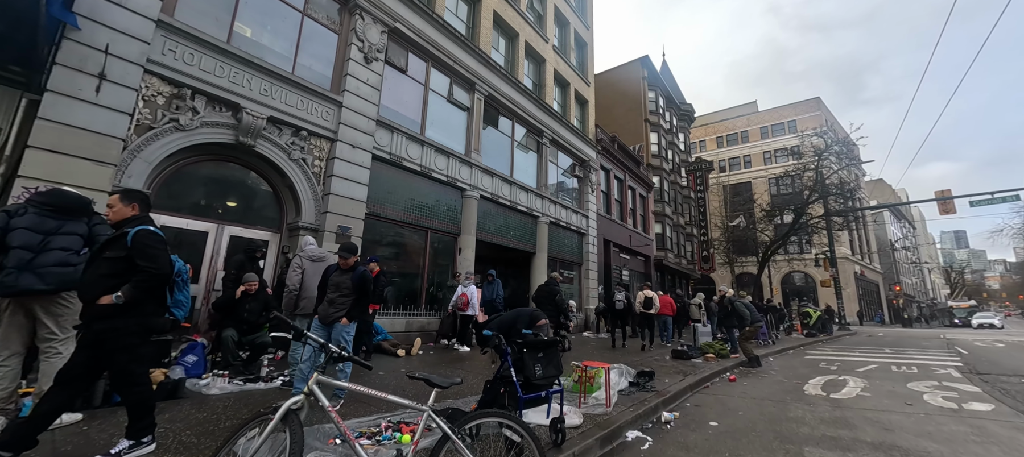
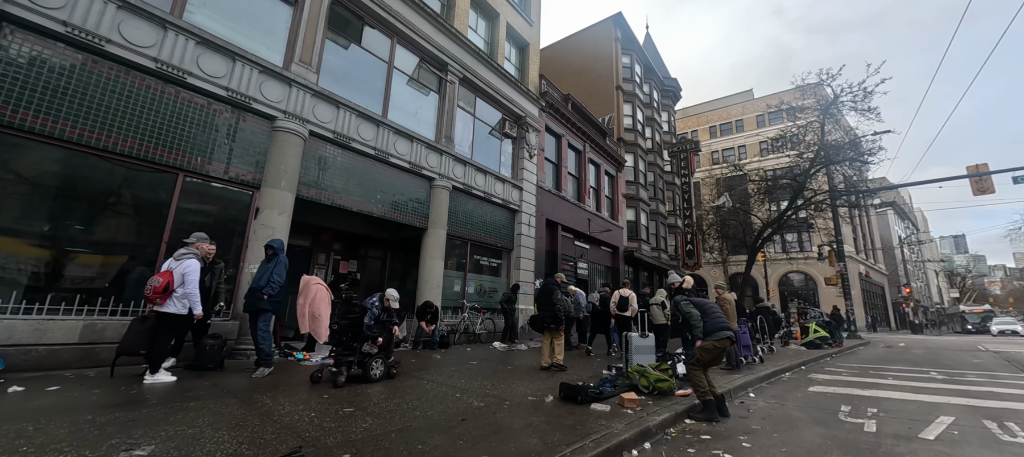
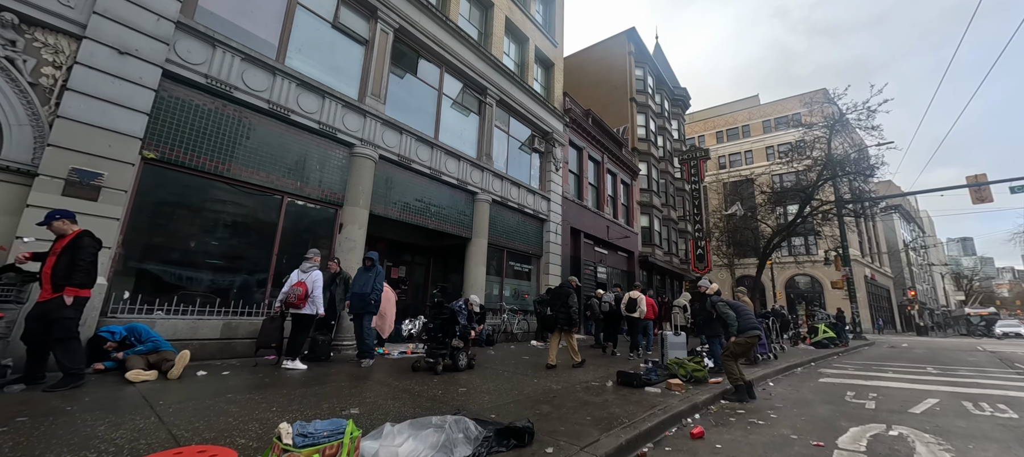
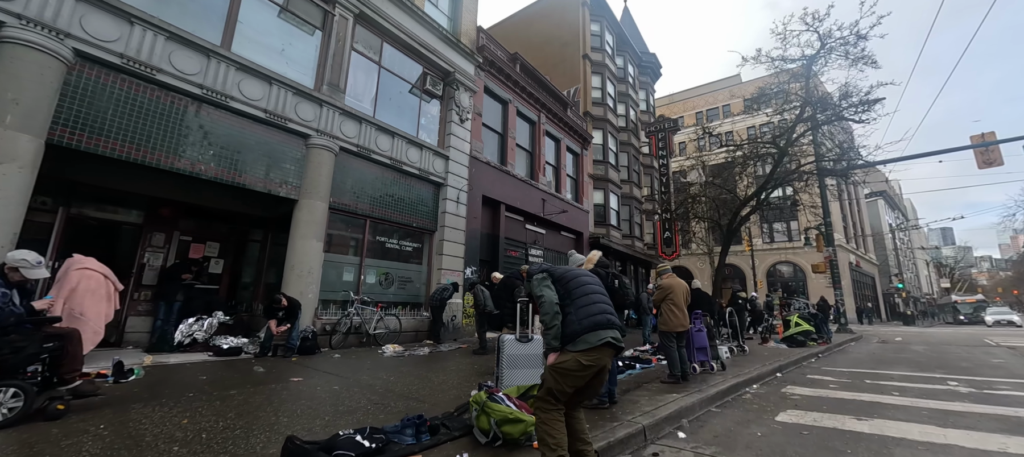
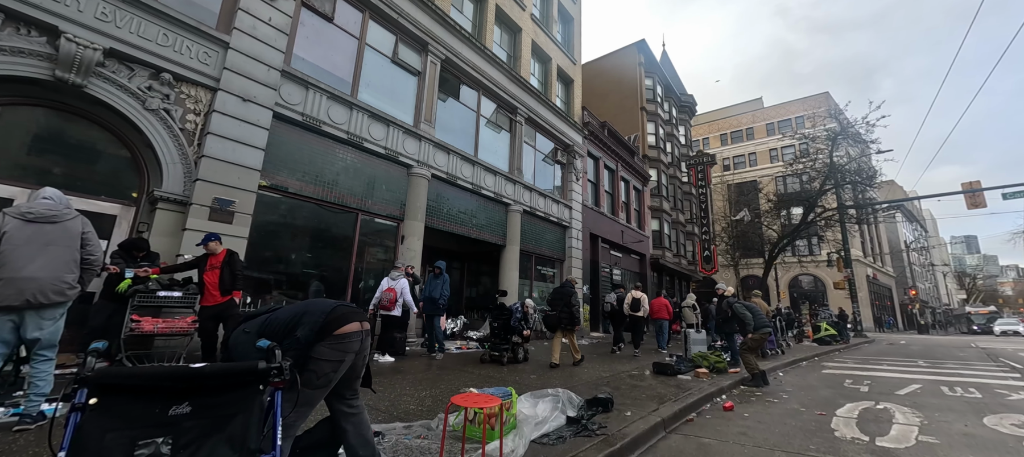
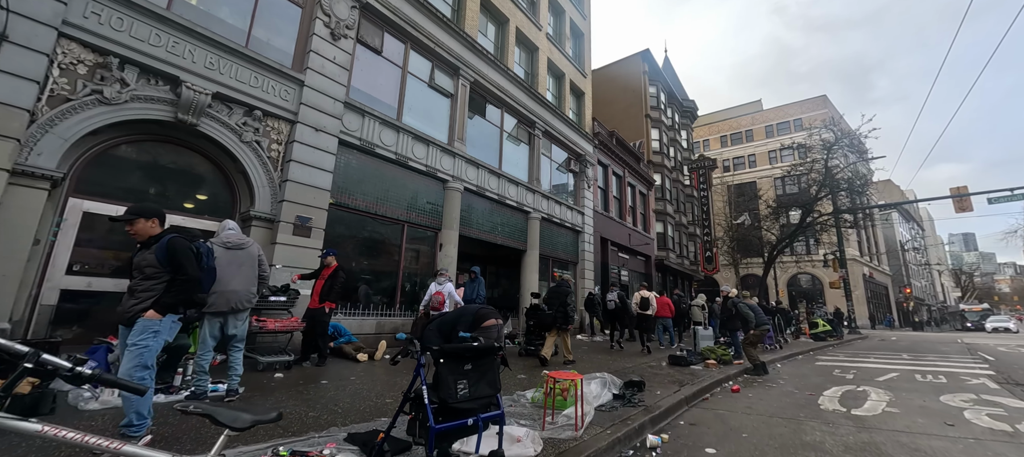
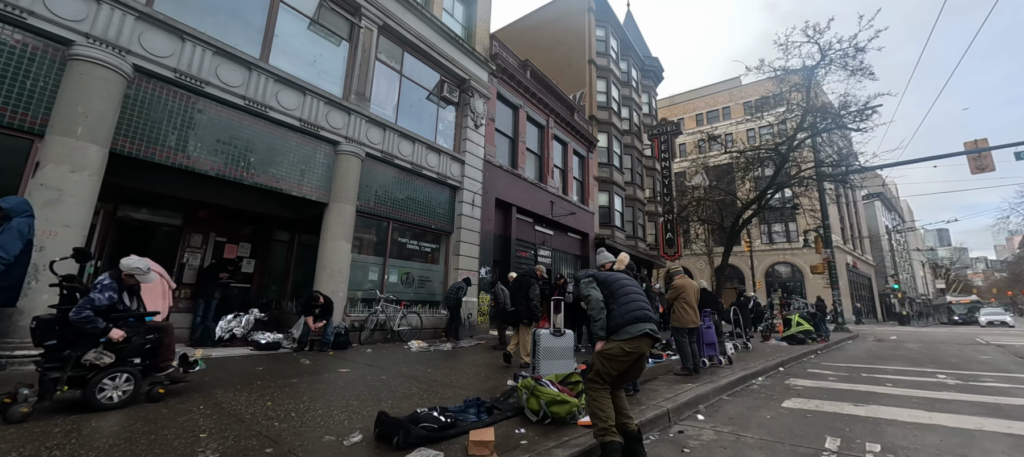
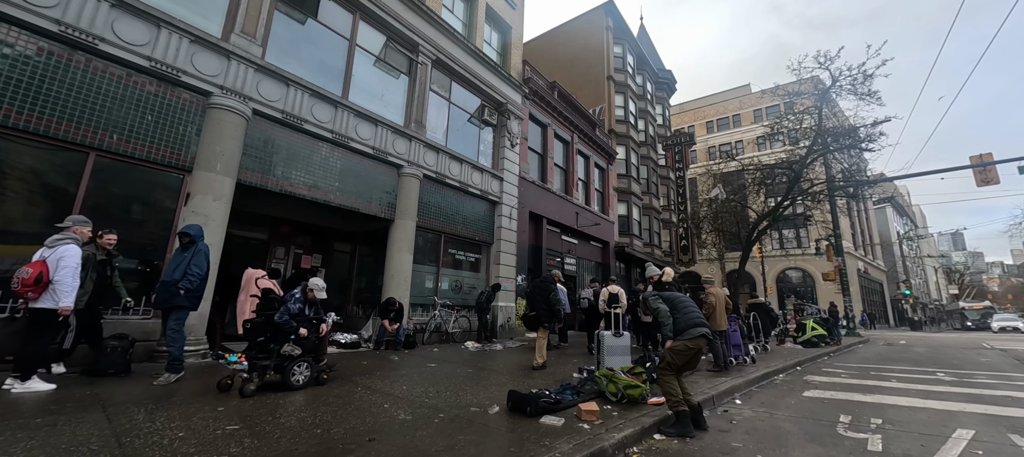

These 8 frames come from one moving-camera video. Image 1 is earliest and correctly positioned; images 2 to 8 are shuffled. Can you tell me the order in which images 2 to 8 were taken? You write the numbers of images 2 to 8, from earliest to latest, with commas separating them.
6, 5, 3, 2, 8, 7, 4
